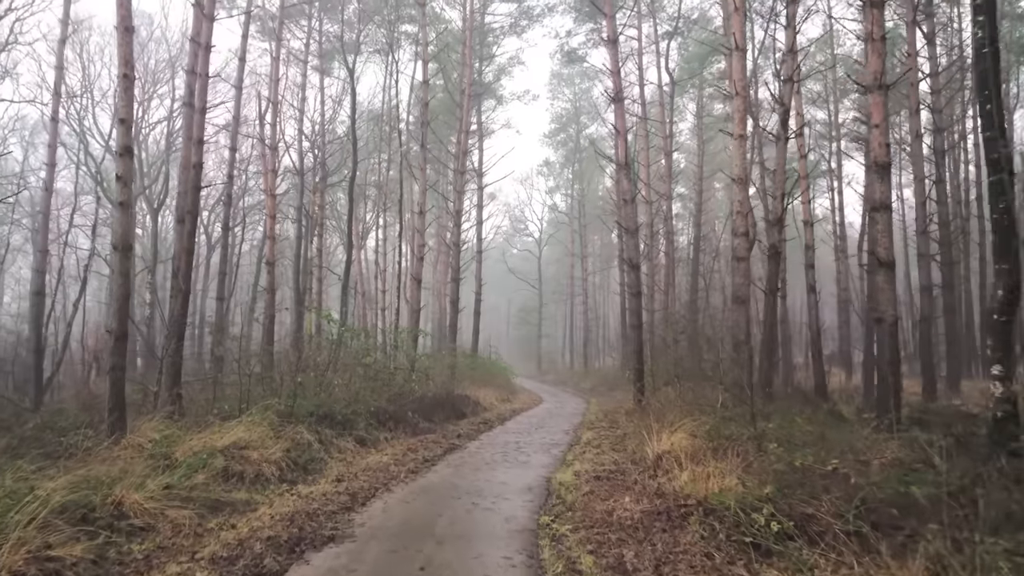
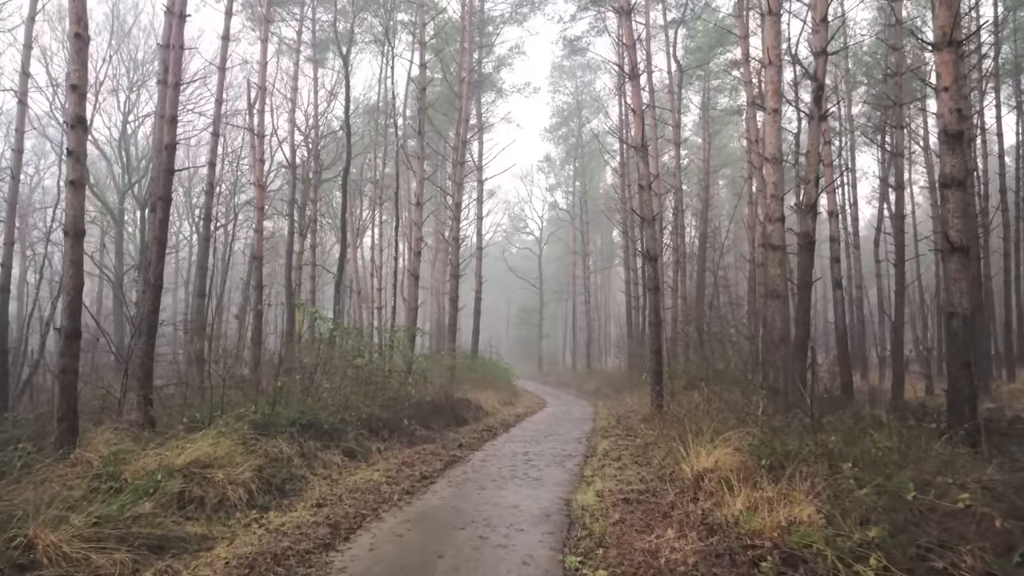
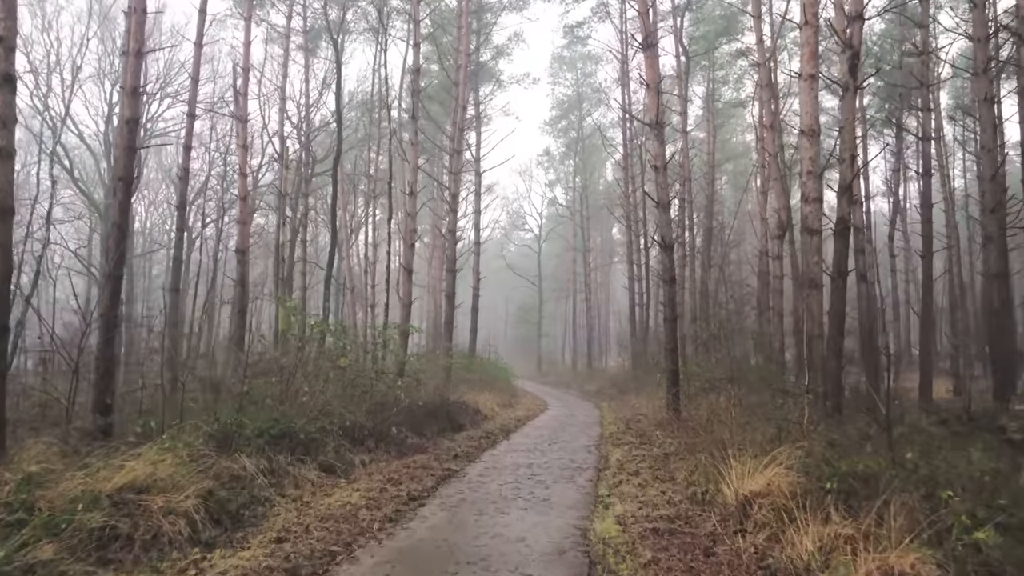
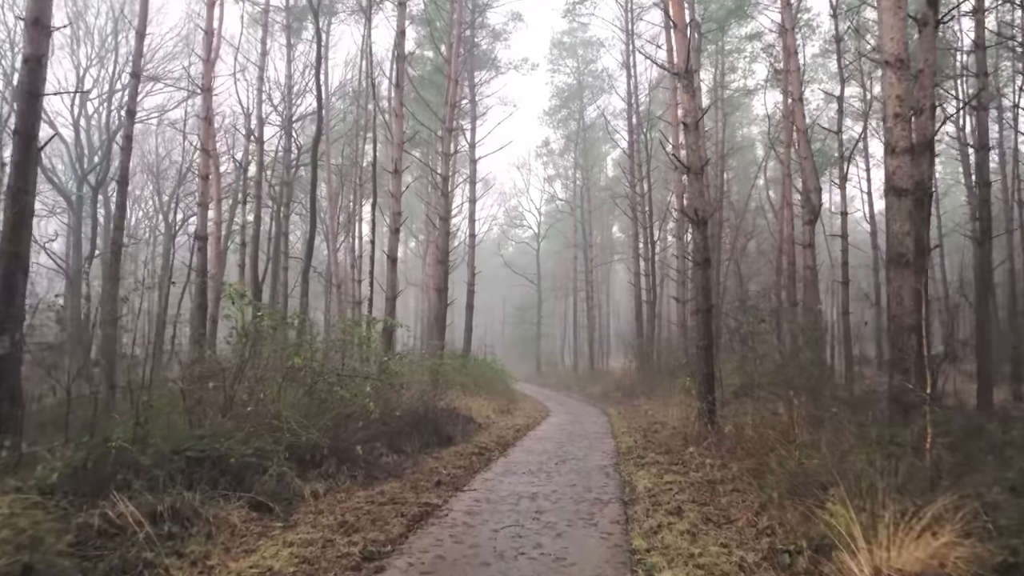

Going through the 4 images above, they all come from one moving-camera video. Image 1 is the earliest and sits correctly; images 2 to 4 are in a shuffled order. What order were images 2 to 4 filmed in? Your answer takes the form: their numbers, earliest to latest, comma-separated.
2, 3, 4
